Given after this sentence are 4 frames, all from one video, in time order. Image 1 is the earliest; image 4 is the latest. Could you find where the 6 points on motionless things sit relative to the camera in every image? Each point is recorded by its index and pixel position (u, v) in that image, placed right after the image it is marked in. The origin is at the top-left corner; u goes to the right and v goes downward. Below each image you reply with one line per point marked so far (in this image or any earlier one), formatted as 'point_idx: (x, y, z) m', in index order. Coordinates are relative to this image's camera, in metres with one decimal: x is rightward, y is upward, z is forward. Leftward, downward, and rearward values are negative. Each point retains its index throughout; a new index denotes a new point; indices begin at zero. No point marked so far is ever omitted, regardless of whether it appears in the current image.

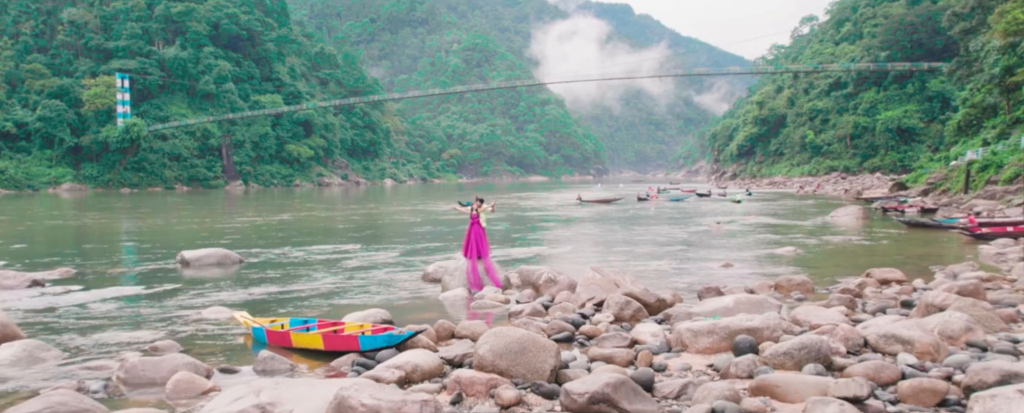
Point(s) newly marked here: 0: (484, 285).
0: (-0.3, -0.8, +7.5) m
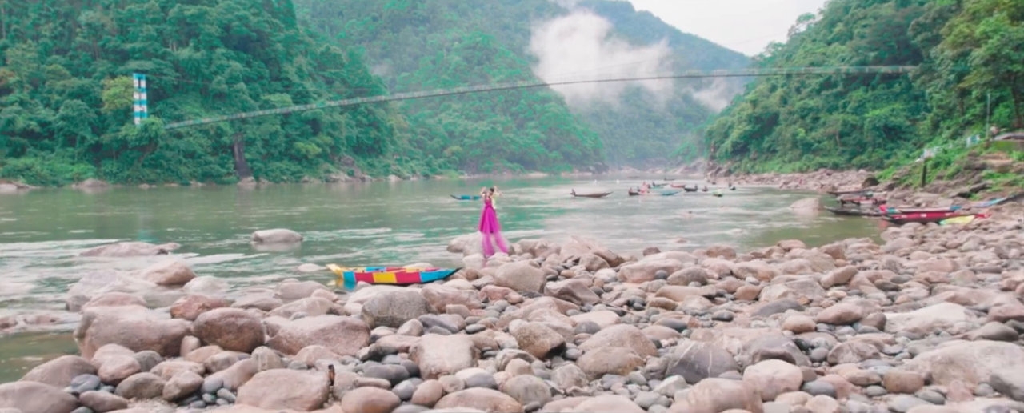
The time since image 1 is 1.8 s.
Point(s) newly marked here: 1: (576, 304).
0: (-0.3, -0.6, +10.2) m
1: (+0.5, -0.8, +5.9) m
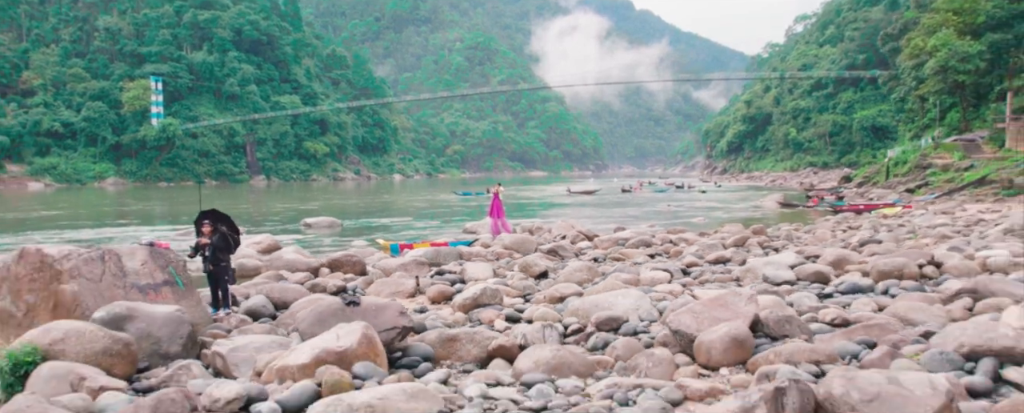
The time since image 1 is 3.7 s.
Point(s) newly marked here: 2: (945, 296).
0: (-0.2, -0.5, +13.0) m
1: (+0.6, -0.6, +8.7) m
2: (+2.6, -0.5, +4.2) m
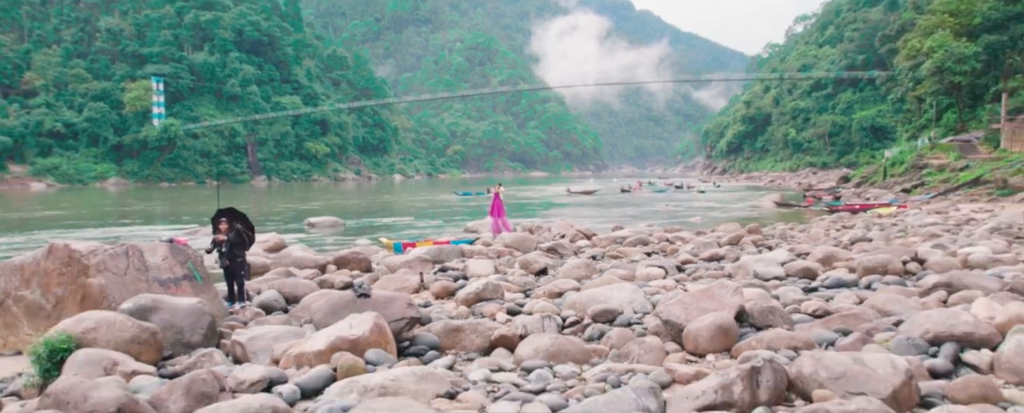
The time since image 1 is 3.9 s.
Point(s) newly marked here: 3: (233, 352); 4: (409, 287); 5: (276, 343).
0: (-0.2, -0.5, +13.3) m
1: (+0.6, -0.6, +8.9) m
2: (+2.6, -0.5, +4.4) m
3: (-1.5, -0.8, +3.8) m
4: (-0.9, -0.7, +6.3) m
5: (-1.3, -0.7, +3.8) m
